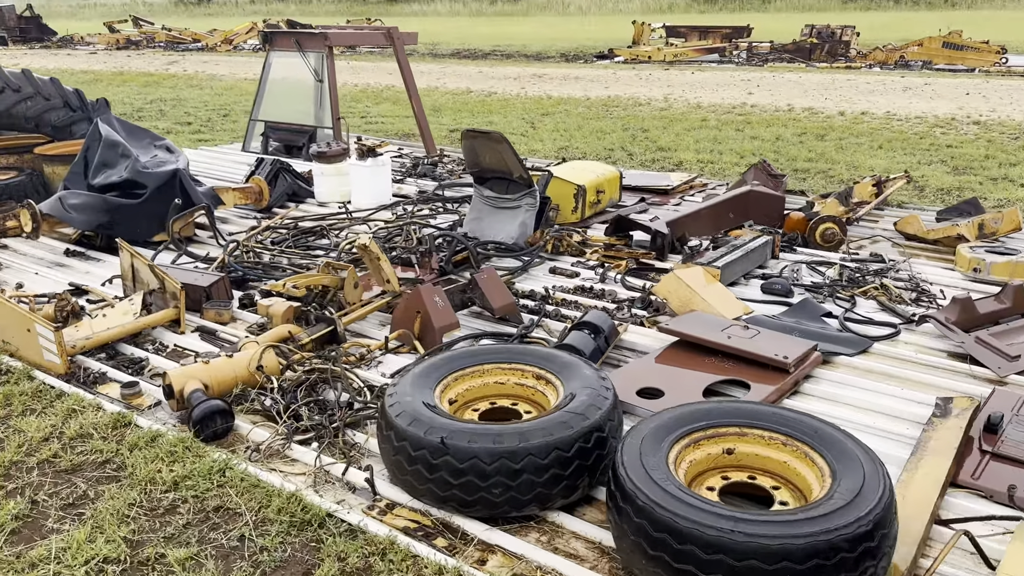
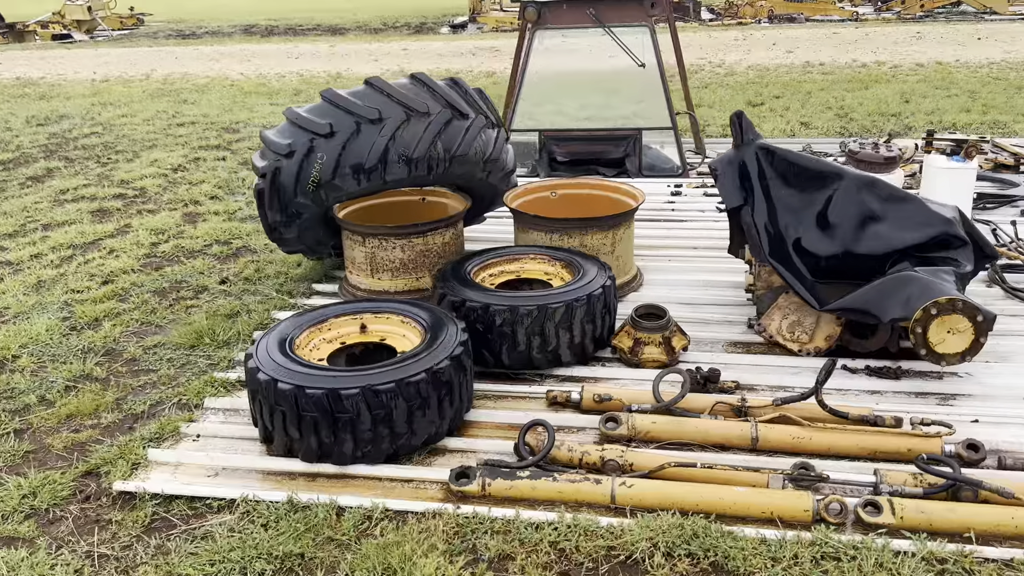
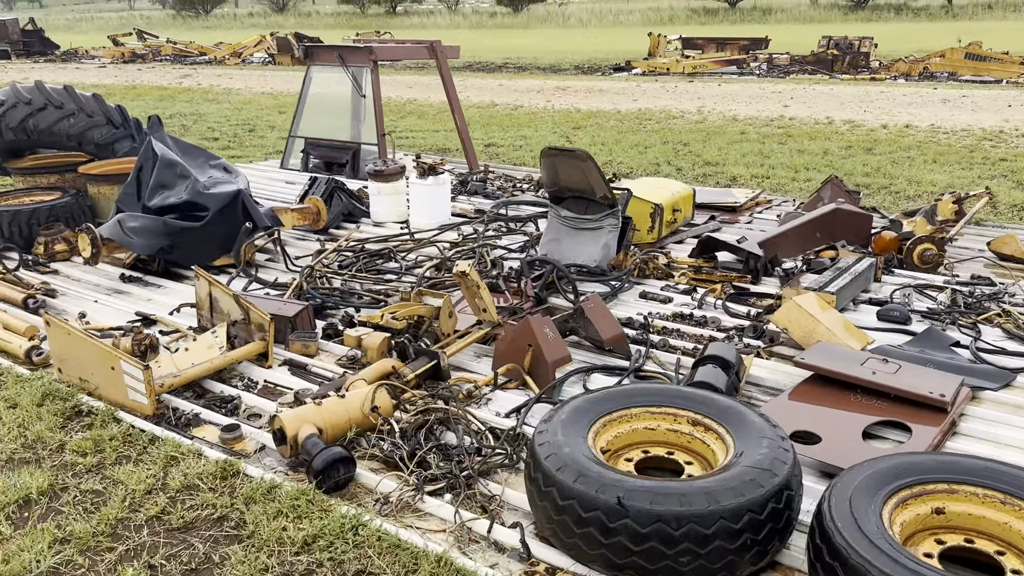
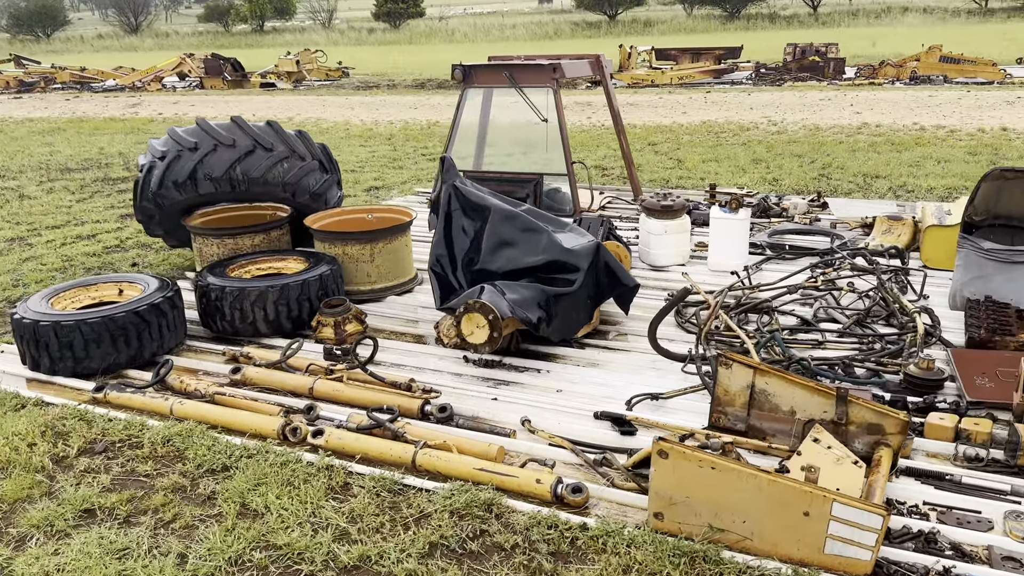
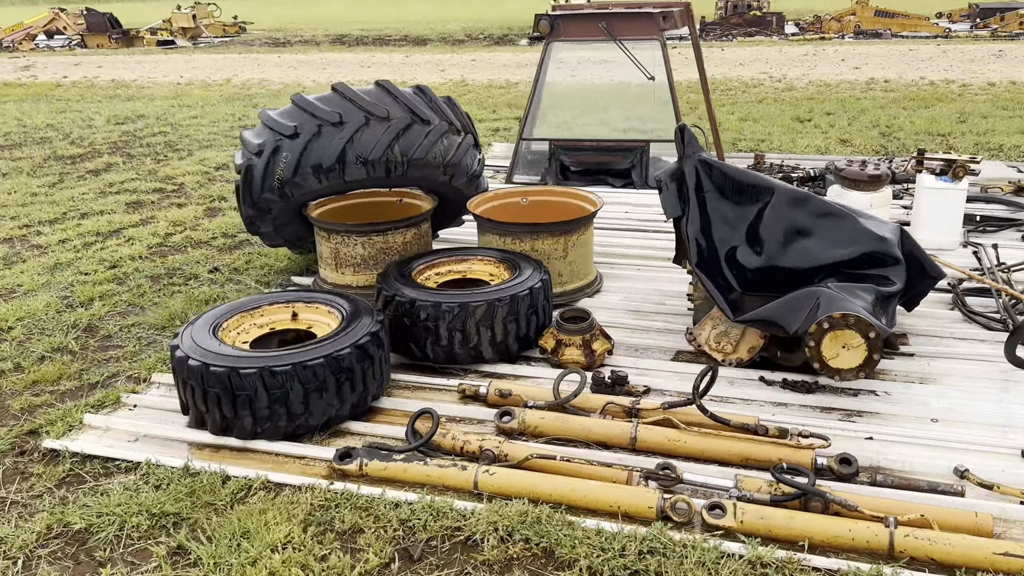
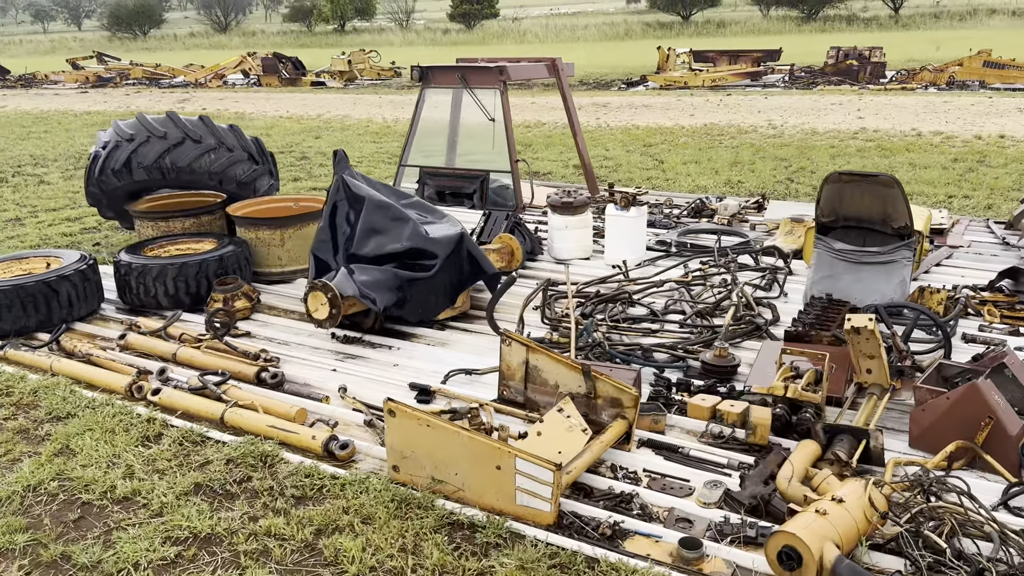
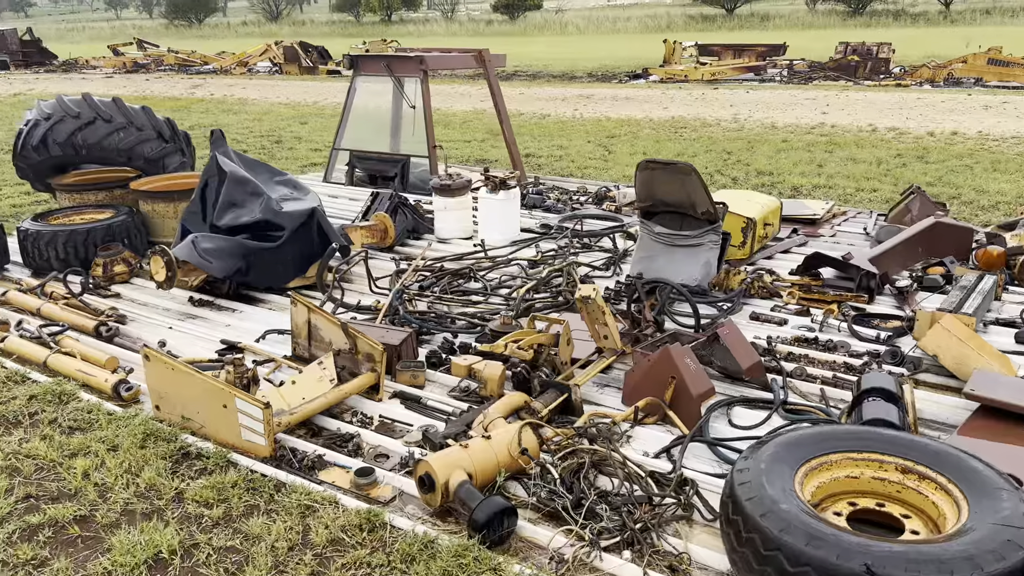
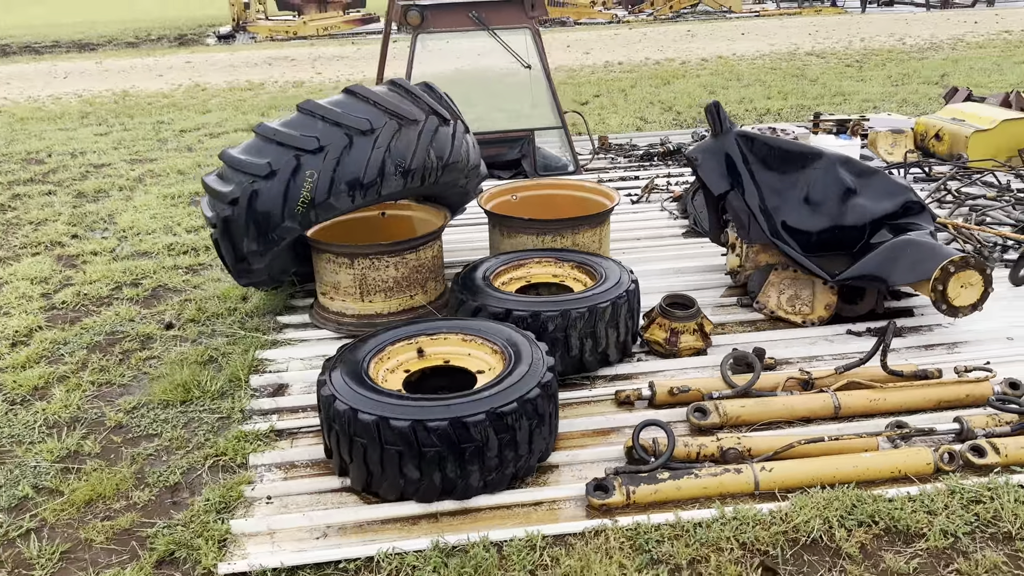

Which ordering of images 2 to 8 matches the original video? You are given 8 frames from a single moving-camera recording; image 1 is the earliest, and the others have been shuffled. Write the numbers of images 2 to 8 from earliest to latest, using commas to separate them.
3, 7, 6, 4, 5, 2, 8
